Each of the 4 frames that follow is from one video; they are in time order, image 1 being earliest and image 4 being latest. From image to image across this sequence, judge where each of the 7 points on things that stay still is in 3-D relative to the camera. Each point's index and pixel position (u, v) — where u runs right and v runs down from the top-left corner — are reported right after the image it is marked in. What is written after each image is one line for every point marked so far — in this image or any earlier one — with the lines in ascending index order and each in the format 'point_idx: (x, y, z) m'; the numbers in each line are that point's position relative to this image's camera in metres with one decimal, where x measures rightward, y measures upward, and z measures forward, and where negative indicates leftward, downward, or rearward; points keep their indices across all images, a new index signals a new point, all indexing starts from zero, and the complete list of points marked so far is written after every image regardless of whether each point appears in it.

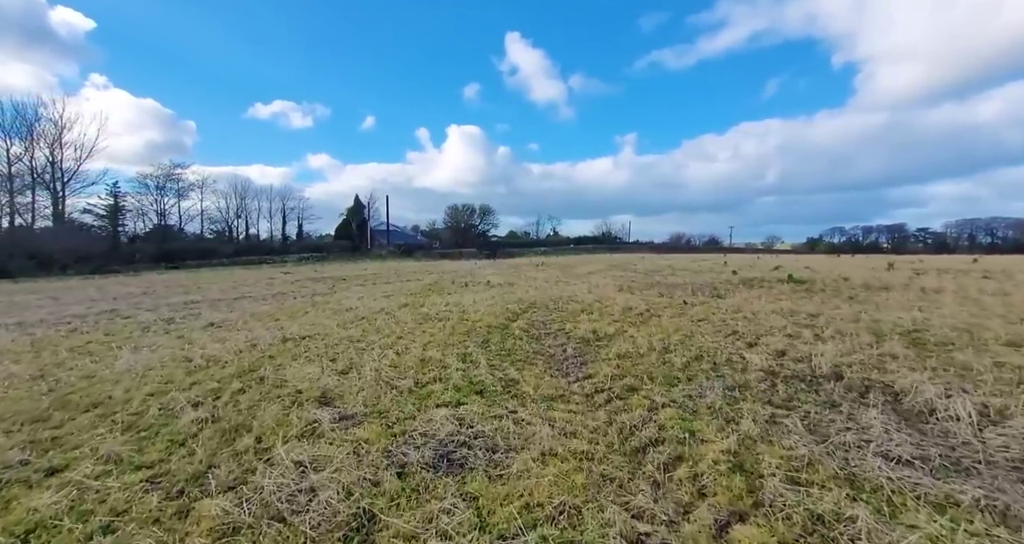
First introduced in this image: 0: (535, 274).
0: (+0.9, -0.2, +18.5) m
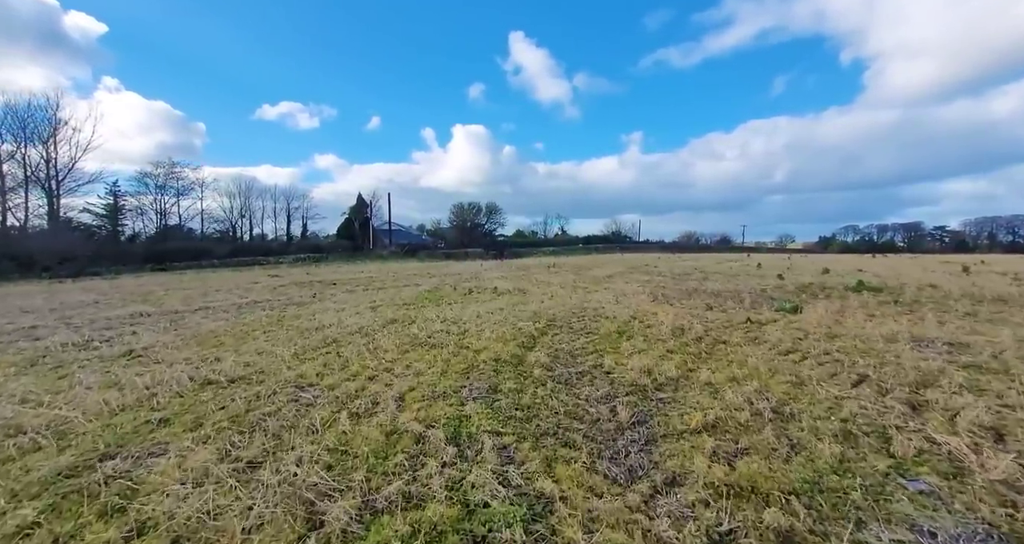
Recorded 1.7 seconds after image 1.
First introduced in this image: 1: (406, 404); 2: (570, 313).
0: (+1.3, -0.3, +16.4) m
1: (-1.0, -1.2, +4.1) m
2: (+1.2, -0.9, +8.8) m
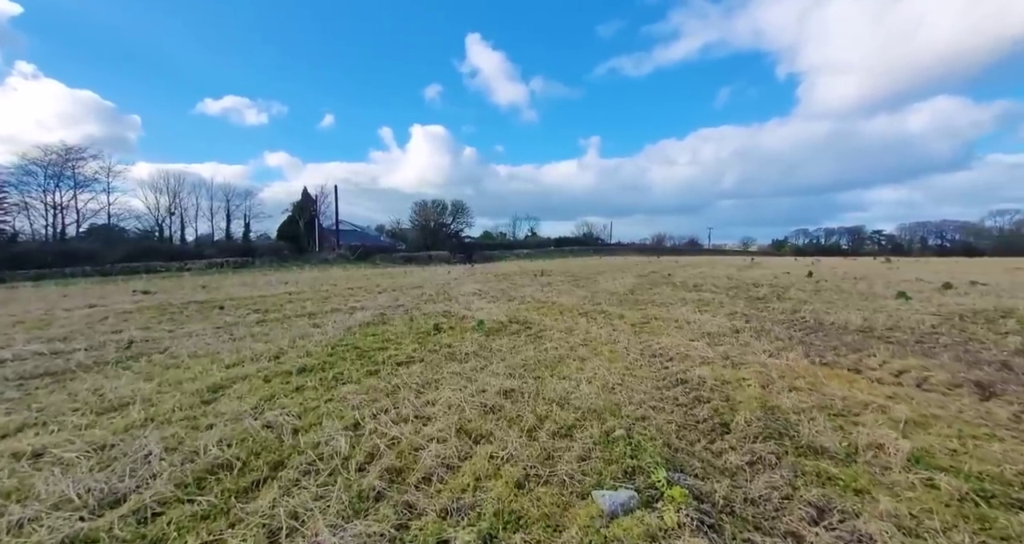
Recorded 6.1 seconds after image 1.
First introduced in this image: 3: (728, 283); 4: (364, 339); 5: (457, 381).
0: (+0.9, -0.7, +11.0) m
1: (-0.3, -1.5, -1.5) m
2: (+1.4, -1.2, +3.4) m
3: (+6.9, -0.3, +14.5) m
4: (-2.3, -1.0, +7.0) m
5: (-0.6, -1.2, +4.8) m
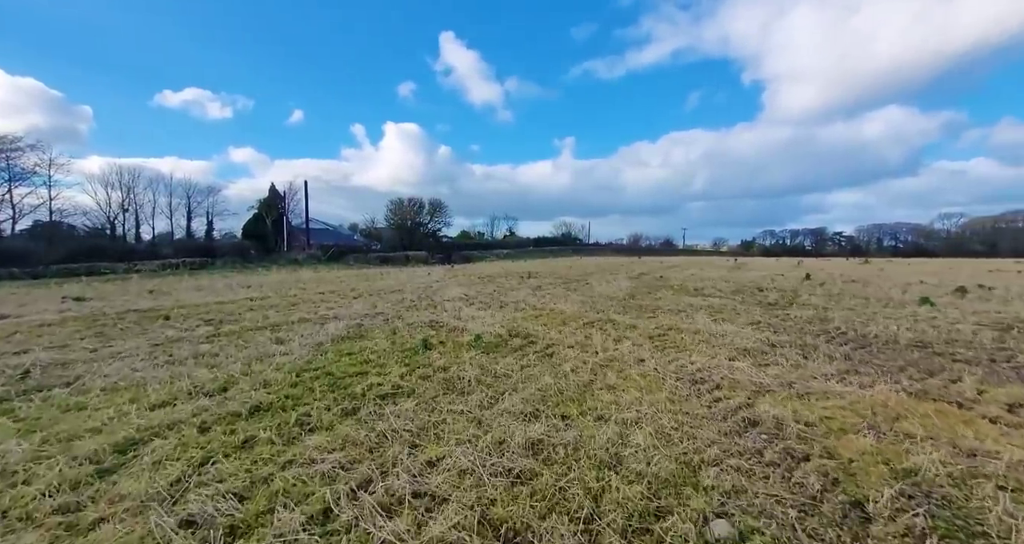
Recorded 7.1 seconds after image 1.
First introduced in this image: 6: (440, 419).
0: (+0.8, -0.8, +9.9) m
1: (+0.3, -1.6, -2.6) m
2: (+1.7, -1.3, +2.3) m
3: (+6.6, -0.4, +13.7) m
4: (-2.3, -1.1, +5.7) m
5: (-0.4, -1.2, +3.6) m
6: (-0.7, -1.2, +4.0) m
